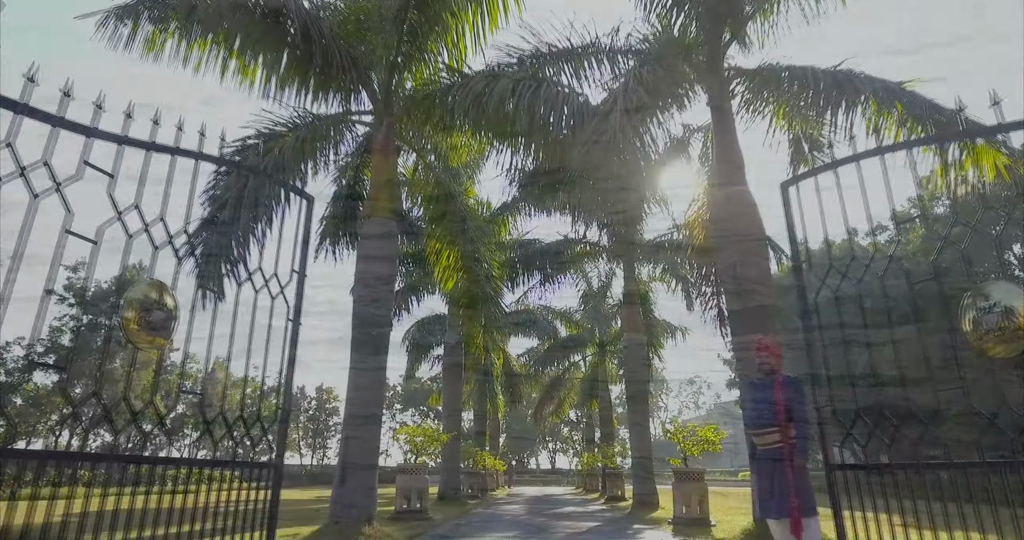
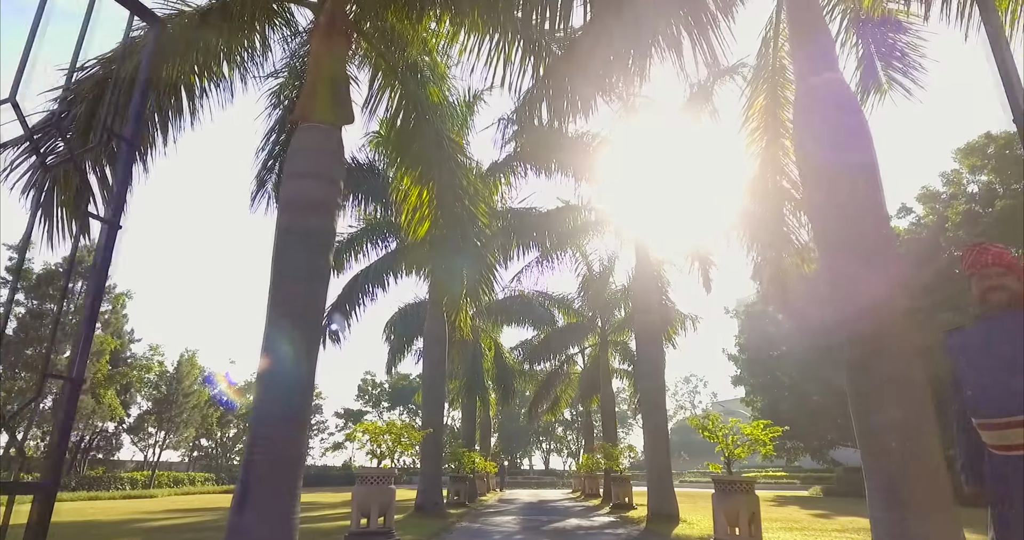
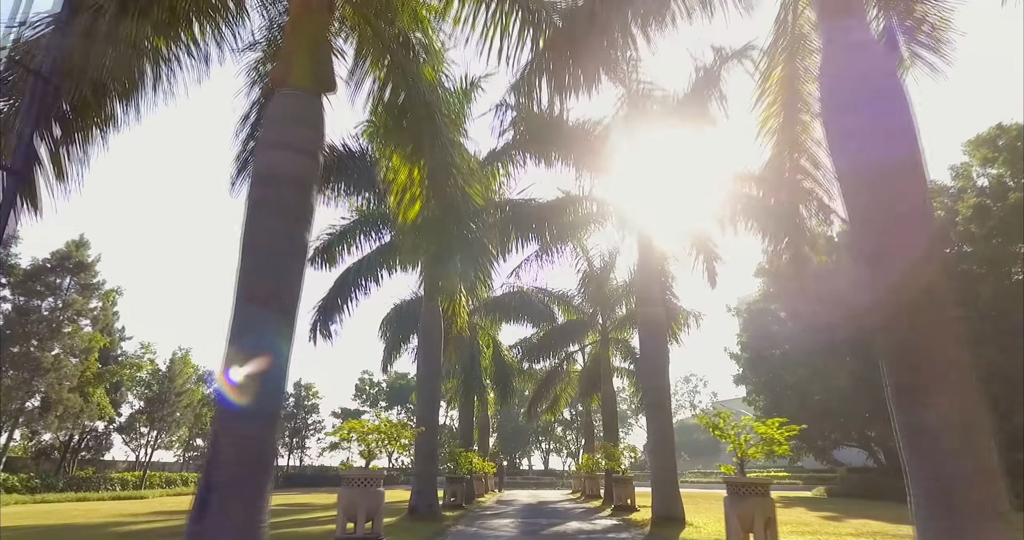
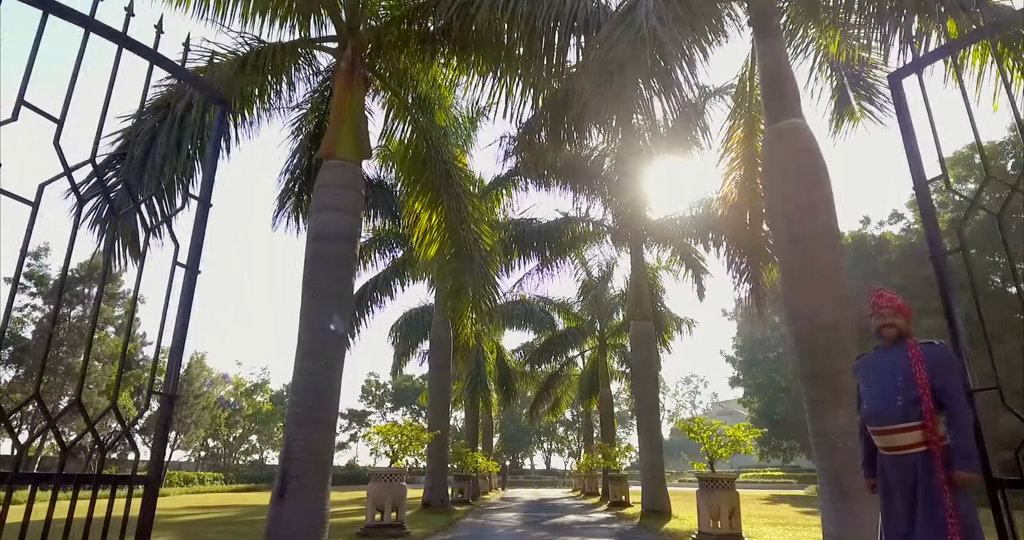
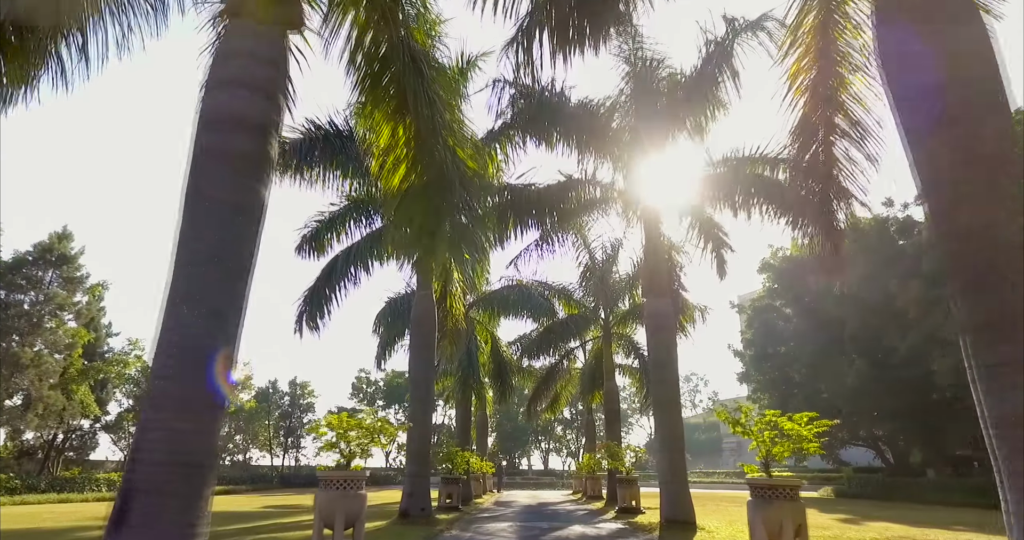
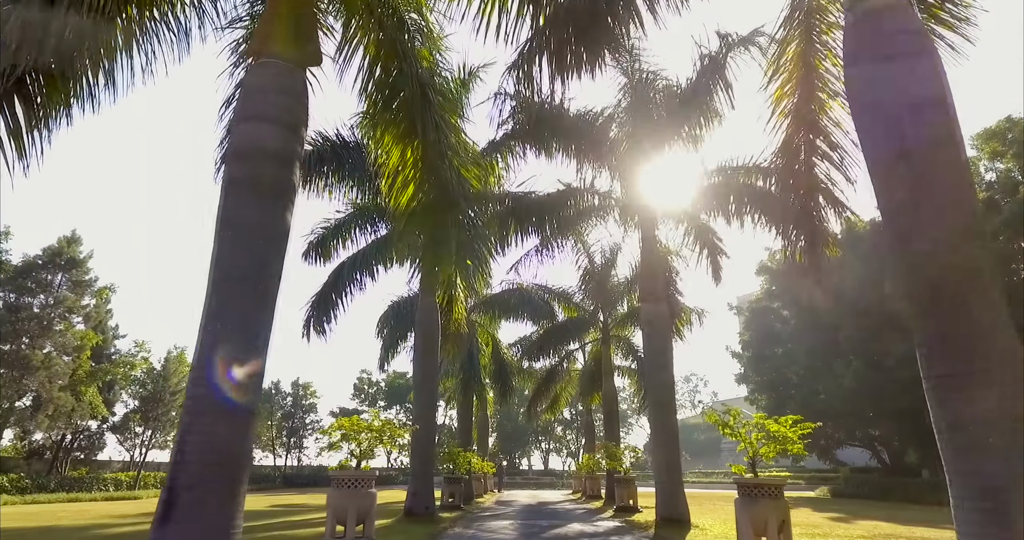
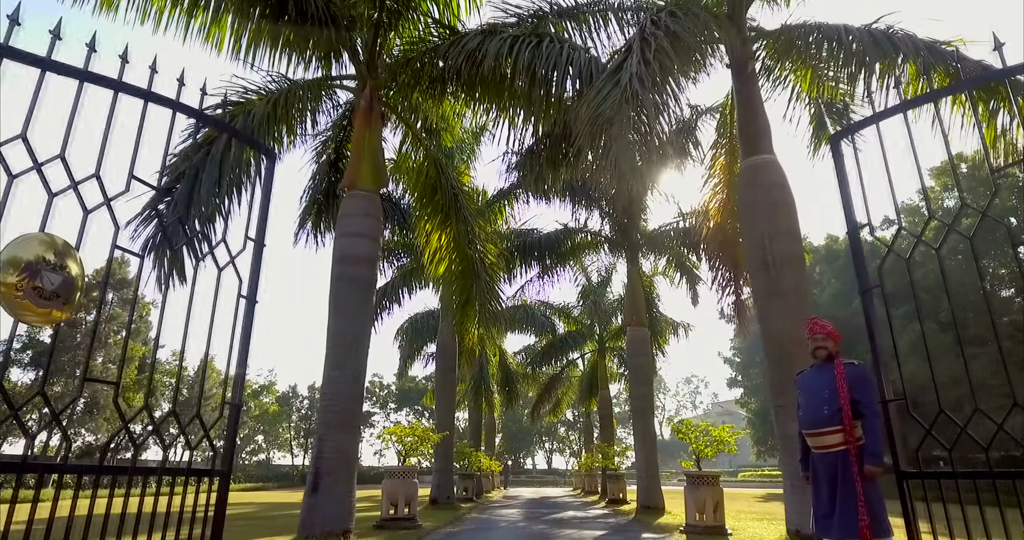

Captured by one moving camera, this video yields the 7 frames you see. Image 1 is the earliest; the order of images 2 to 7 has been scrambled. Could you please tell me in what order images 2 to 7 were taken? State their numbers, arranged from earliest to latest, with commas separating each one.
7, 4, 2, 3, 6, 5
